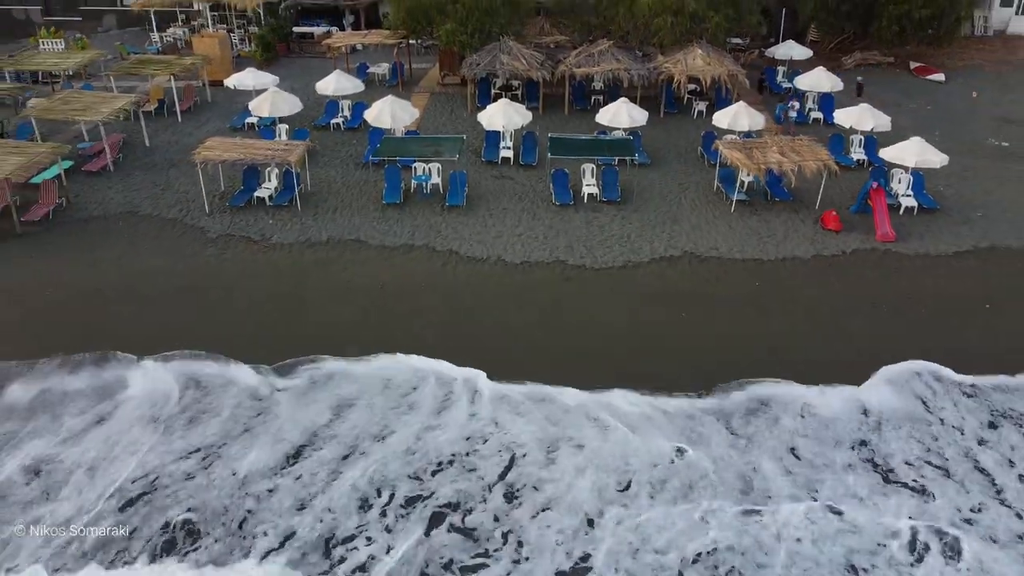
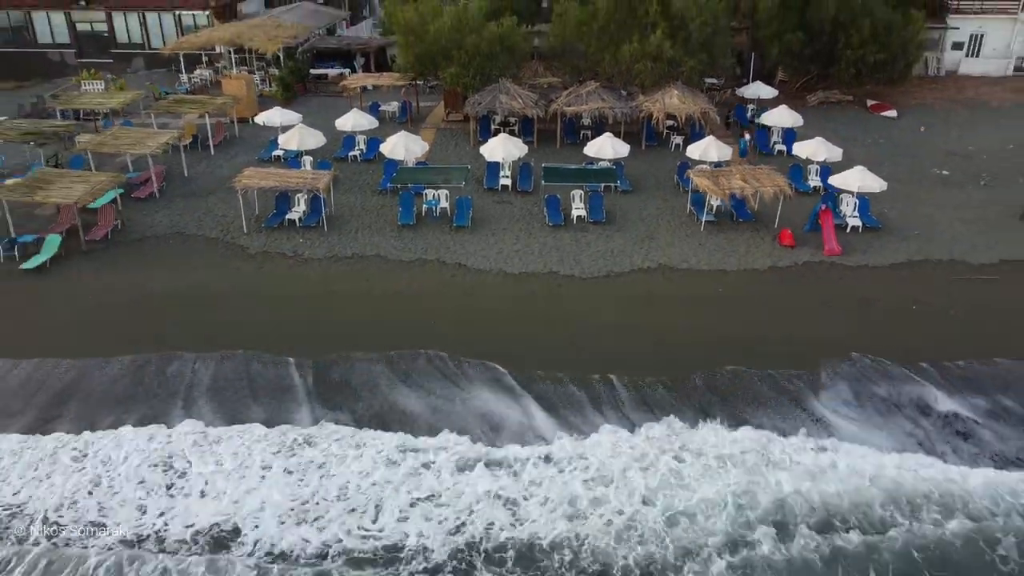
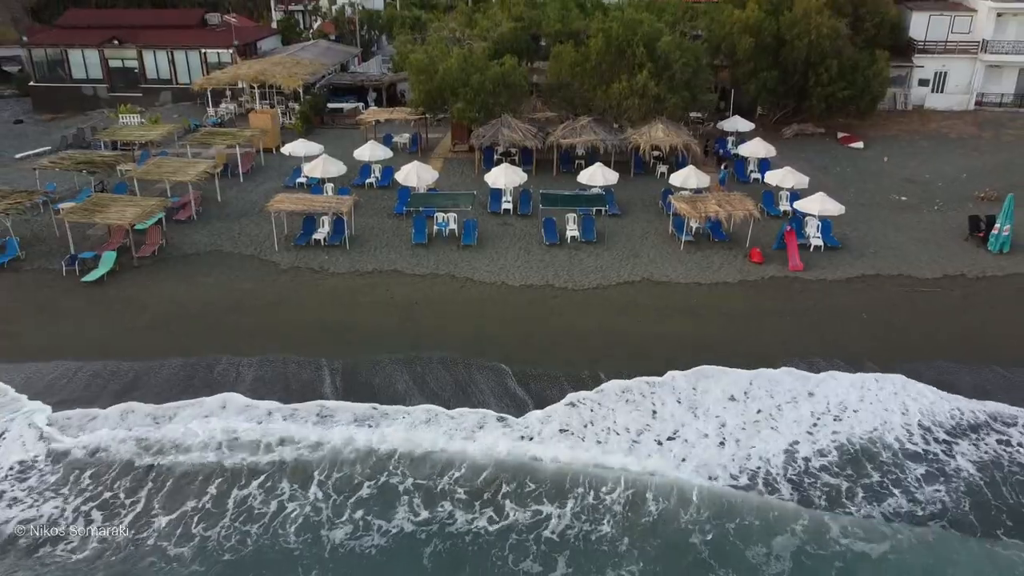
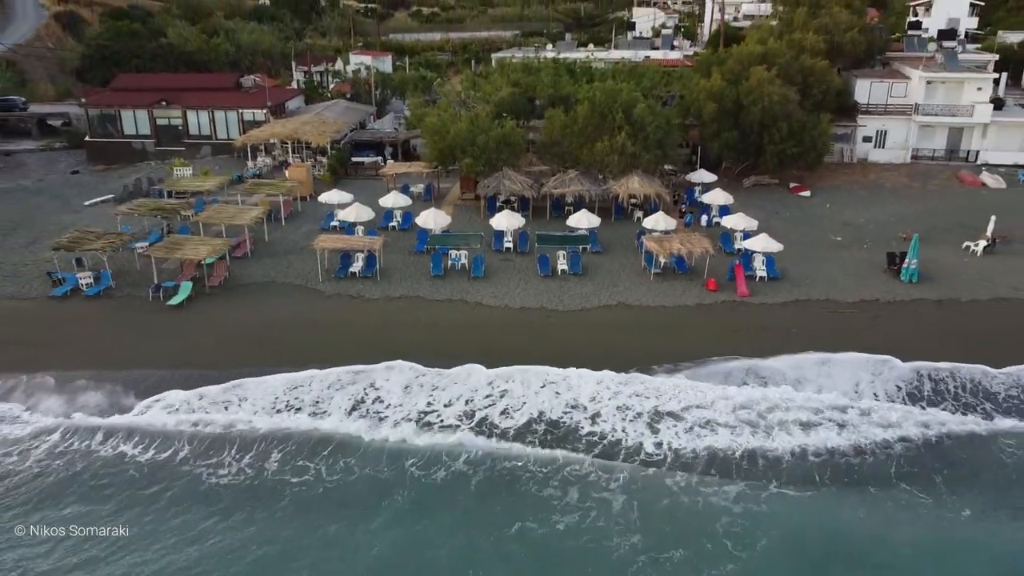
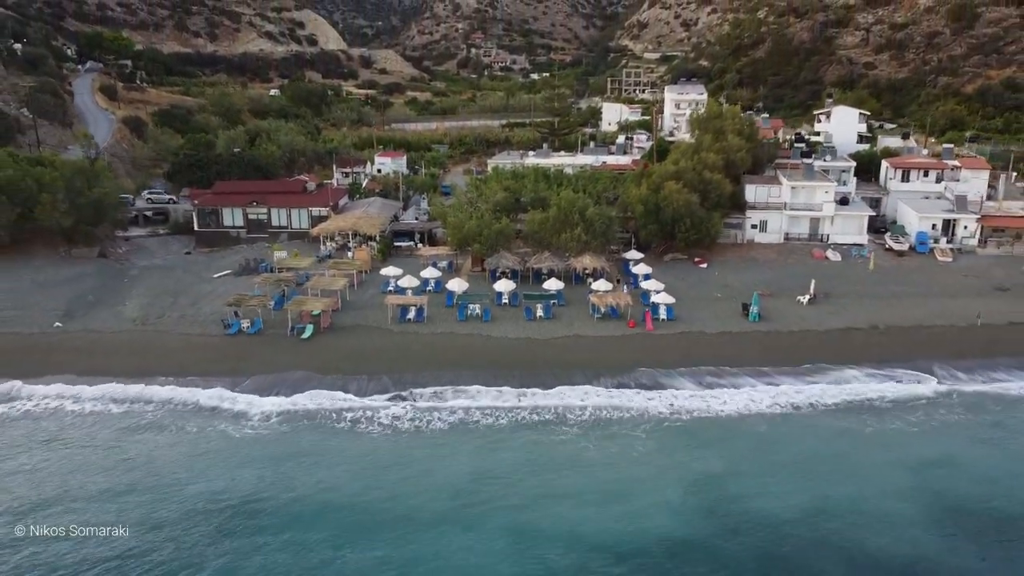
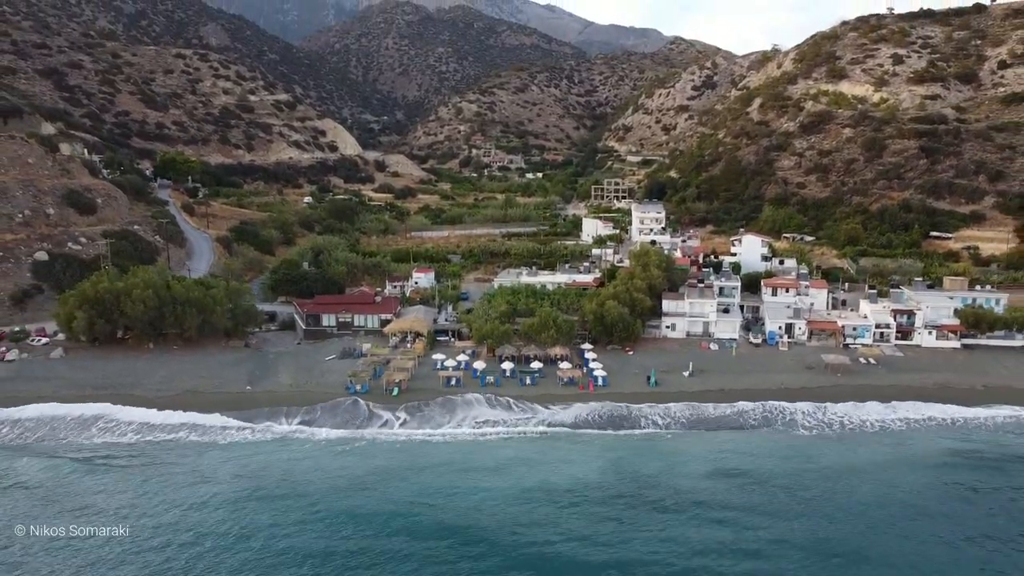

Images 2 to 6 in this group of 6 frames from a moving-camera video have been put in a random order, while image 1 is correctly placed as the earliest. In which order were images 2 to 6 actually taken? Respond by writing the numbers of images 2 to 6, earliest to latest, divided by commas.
2, 3, 4, 5, 6
